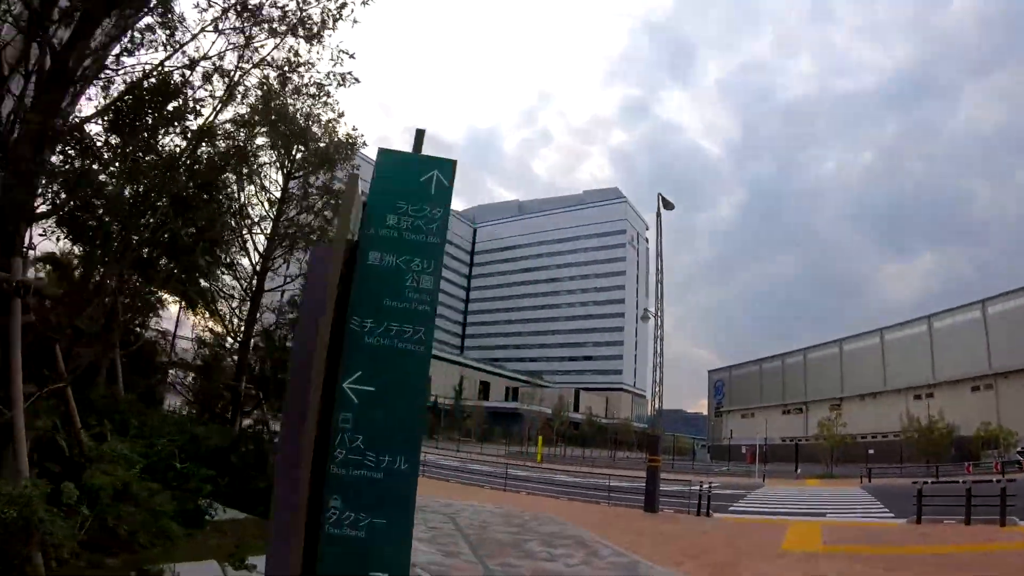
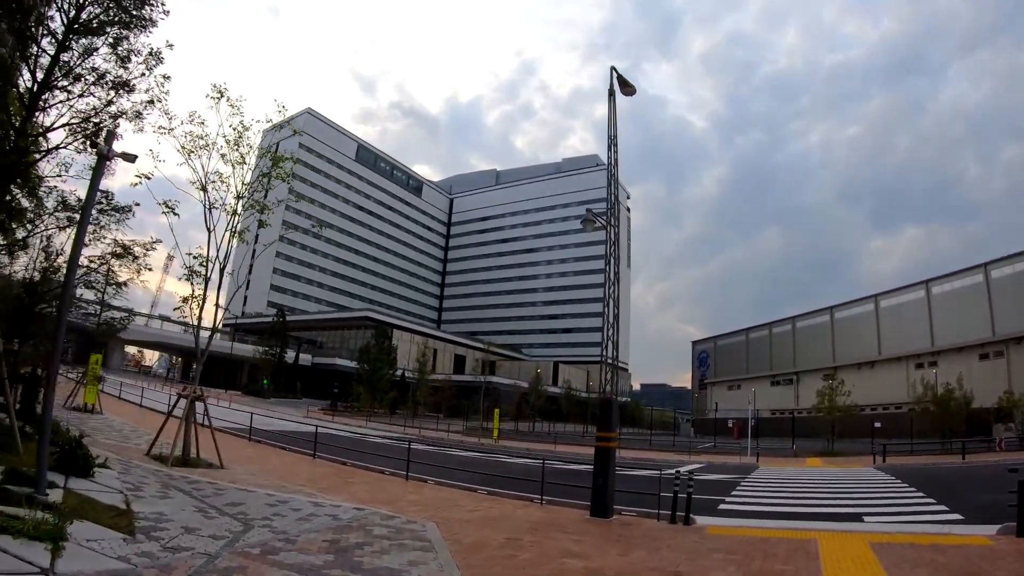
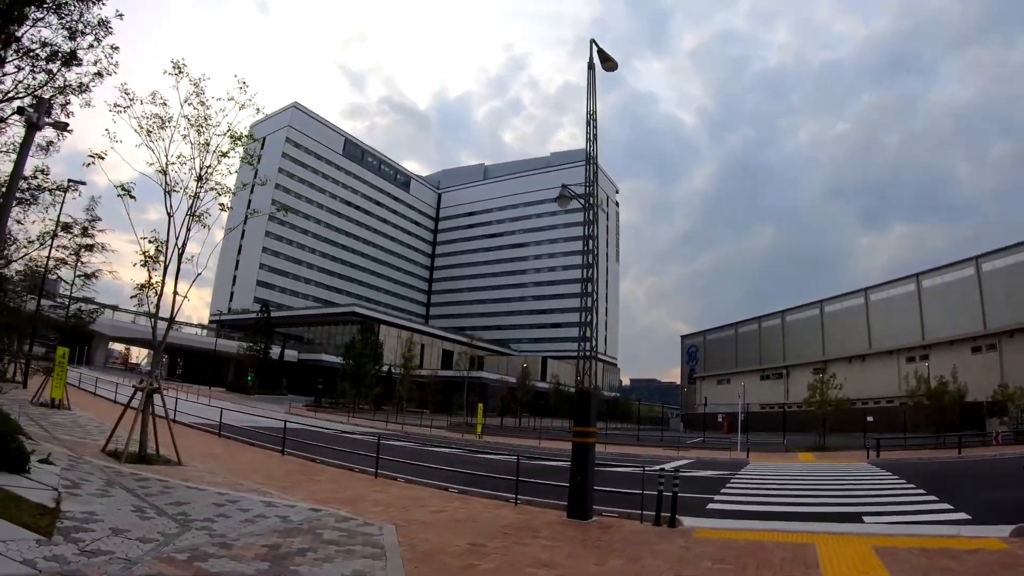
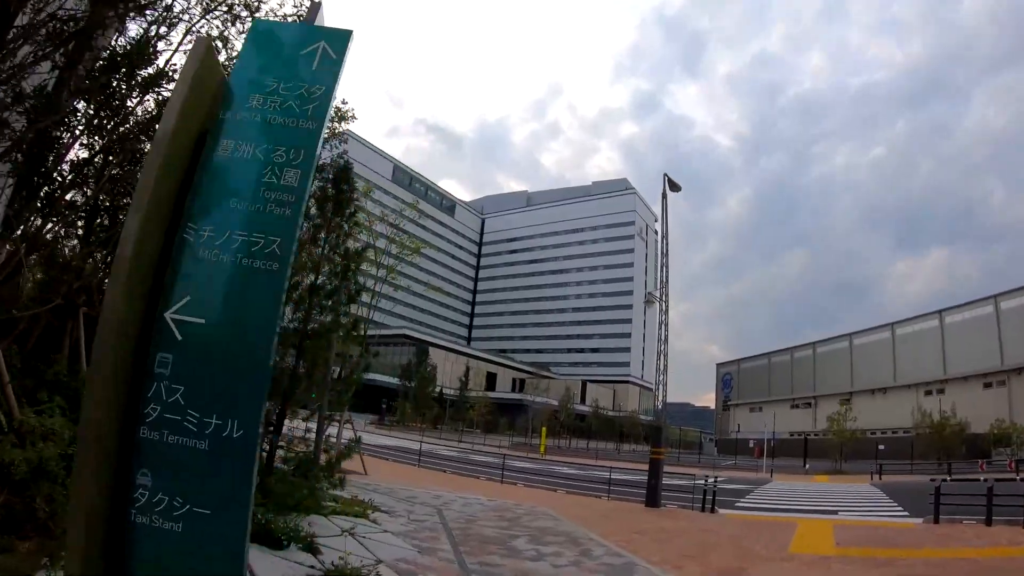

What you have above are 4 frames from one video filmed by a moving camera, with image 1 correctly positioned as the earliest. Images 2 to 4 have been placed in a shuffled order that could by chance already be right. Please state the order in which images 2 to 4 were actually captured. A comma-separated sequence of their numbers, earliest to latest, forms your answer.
4, 2, 3
